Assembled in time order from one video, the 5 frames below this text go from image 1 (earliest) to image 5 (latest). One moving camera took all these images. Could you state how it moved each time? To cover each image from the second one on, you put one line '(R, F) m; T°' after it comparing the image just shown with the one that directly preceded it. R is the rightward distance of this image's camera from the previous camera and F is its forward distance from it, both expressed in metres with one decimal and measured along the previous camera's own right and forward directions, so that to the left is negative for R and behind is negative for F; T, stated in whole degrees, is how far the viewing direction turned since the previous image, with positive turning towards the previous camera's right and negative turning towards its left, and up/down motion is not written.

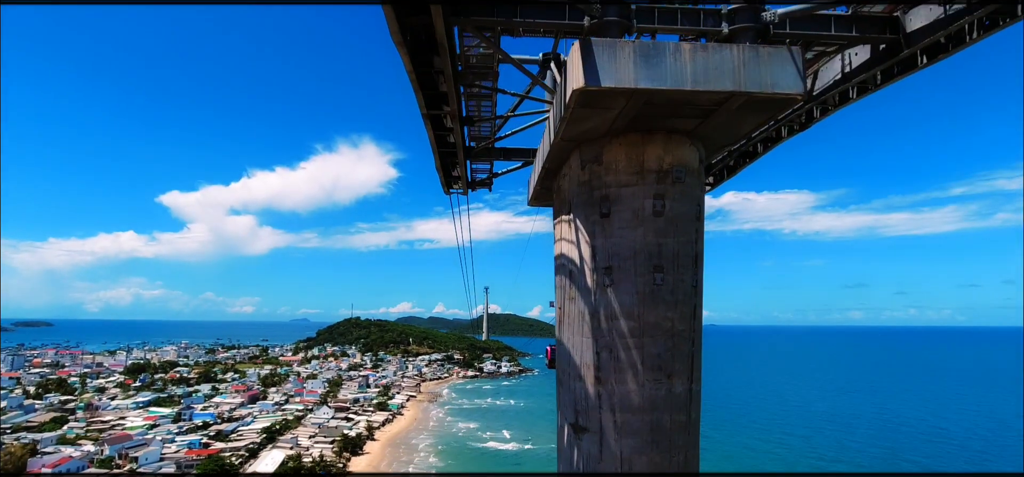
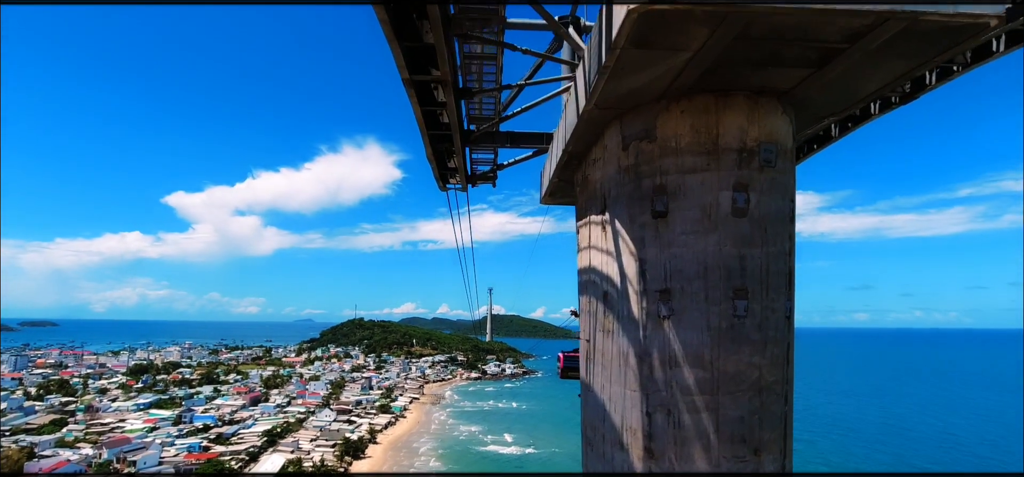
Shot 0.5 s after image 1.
(0.0, +0.4) m; 0°
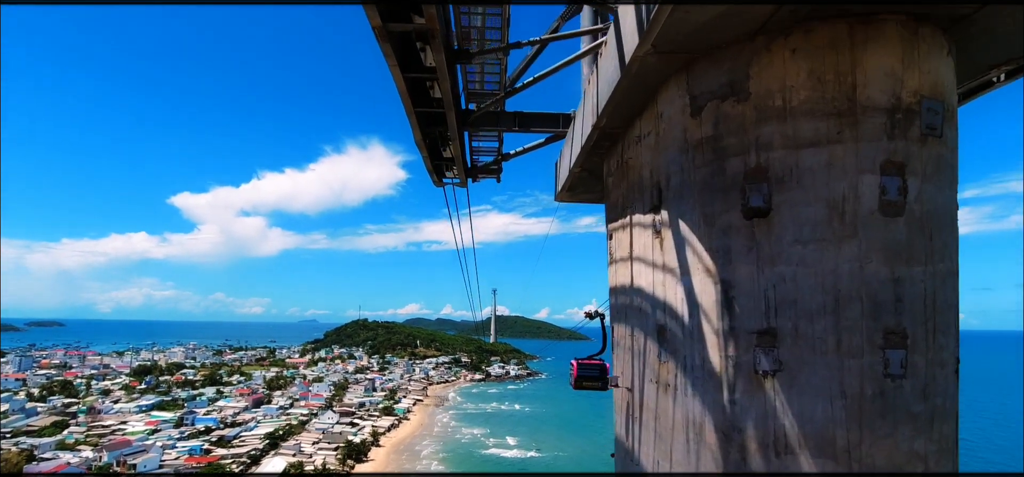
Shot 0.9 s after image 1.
(0.0, +0.3) m; 0°
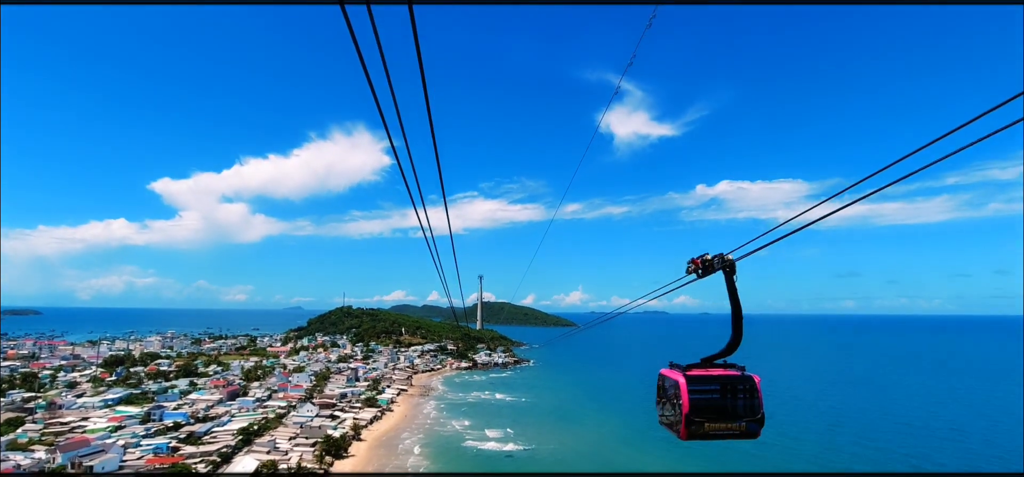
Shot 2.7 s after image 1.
(0.0, +1.3) m; +1°
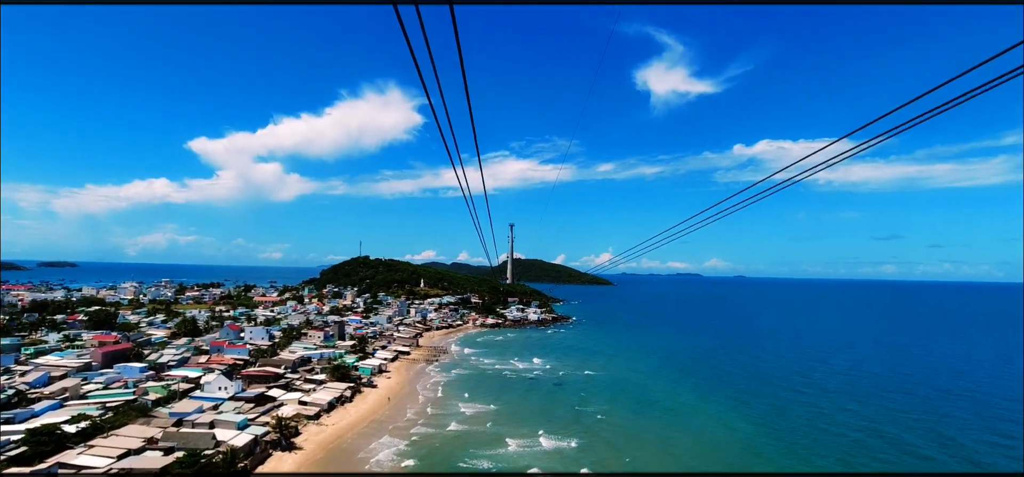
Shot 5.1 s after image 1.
(-0.9, +13.6) m; -3°
